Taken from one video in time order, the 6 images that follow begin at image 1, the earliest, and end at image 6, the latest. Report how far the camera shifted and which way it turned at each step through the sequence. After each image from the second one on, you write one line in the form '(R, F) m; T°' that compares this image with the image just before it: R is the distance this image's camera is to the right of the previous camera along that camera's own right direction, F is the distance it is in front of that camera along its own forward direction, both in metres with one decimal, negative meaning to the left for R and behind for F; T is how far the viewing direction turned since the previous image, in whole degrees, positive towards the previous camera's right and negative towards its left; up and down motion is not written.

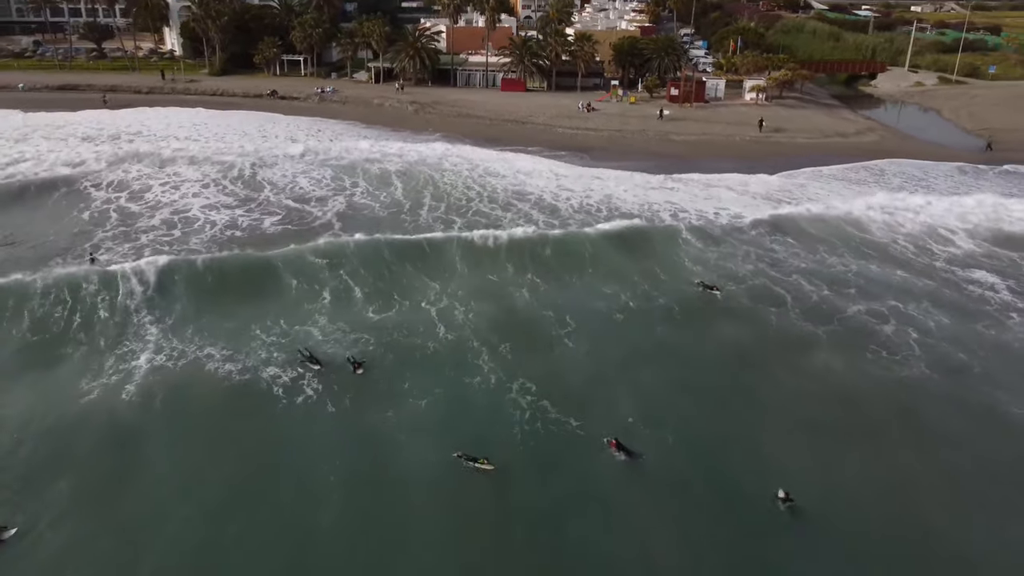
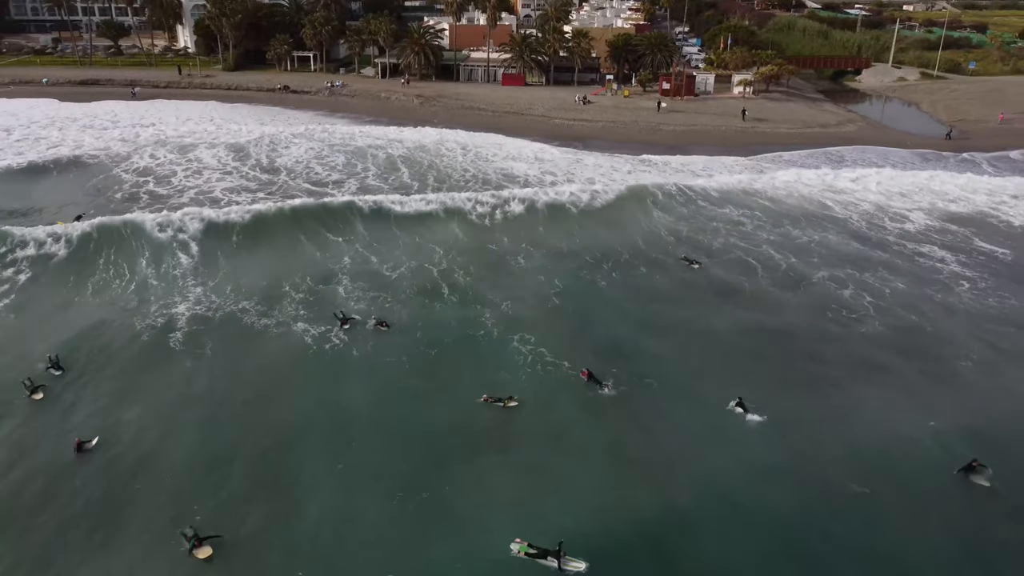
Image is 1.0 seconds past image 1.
(0.0, -2.3) m; 0°
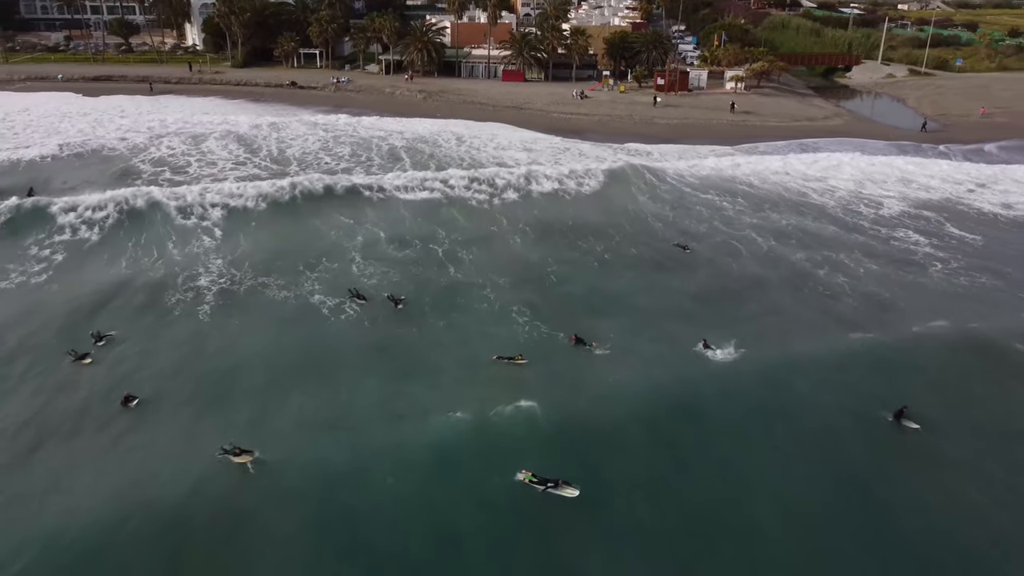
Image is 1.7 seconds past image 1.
(0.0, -1.6) m; 0°
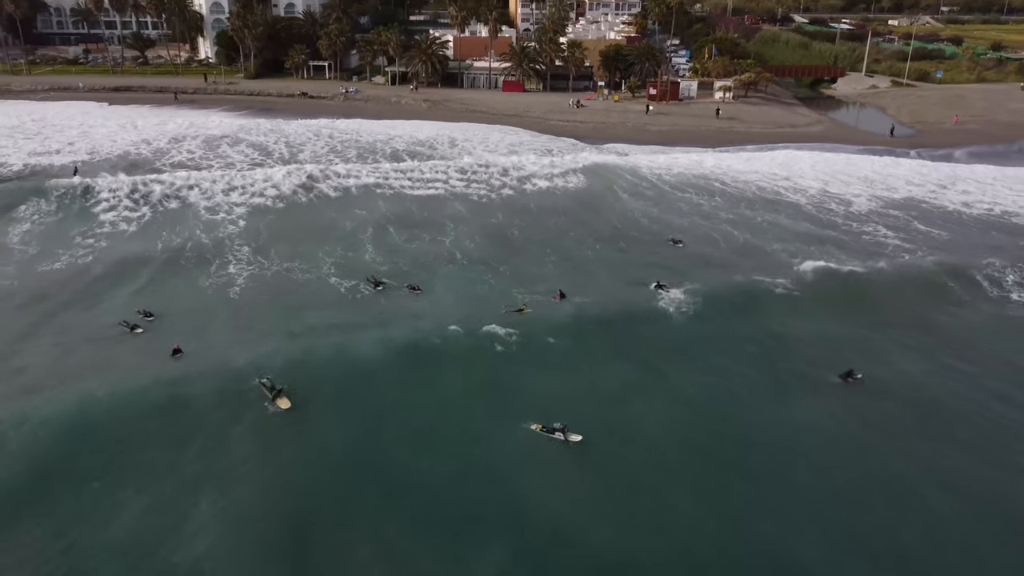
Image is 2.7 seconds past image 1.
(0.0, -2.2) m; 0°
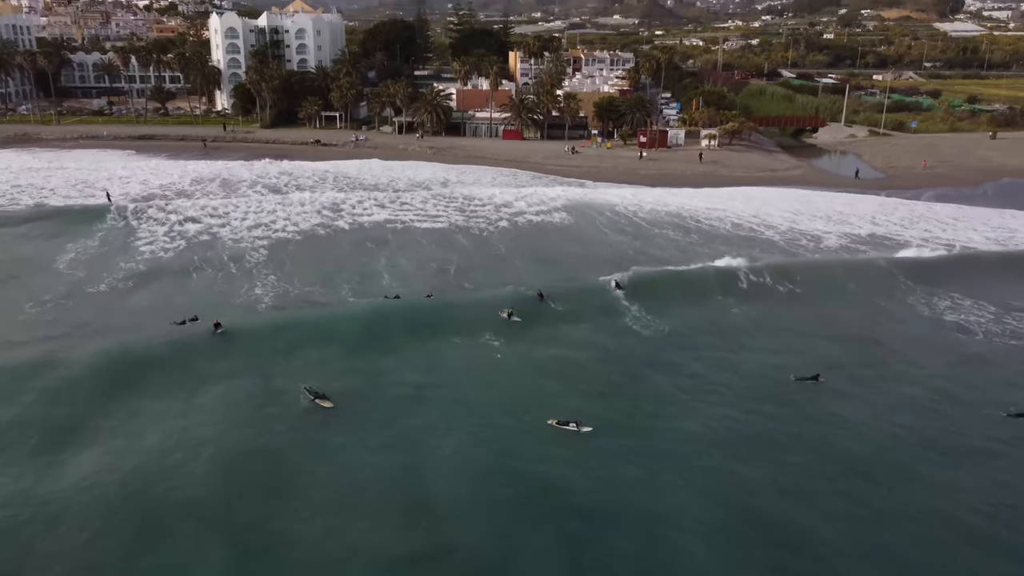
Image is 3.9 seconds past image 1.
(+0.1, -2.6) m; 0°
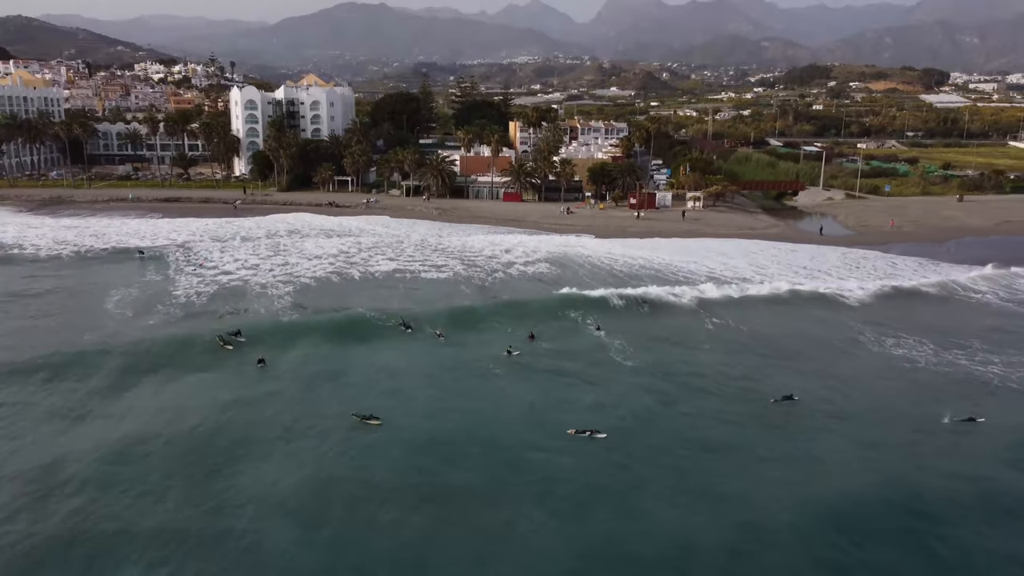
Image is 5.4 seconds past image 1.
(+0.1, -3.3) m; 0°
